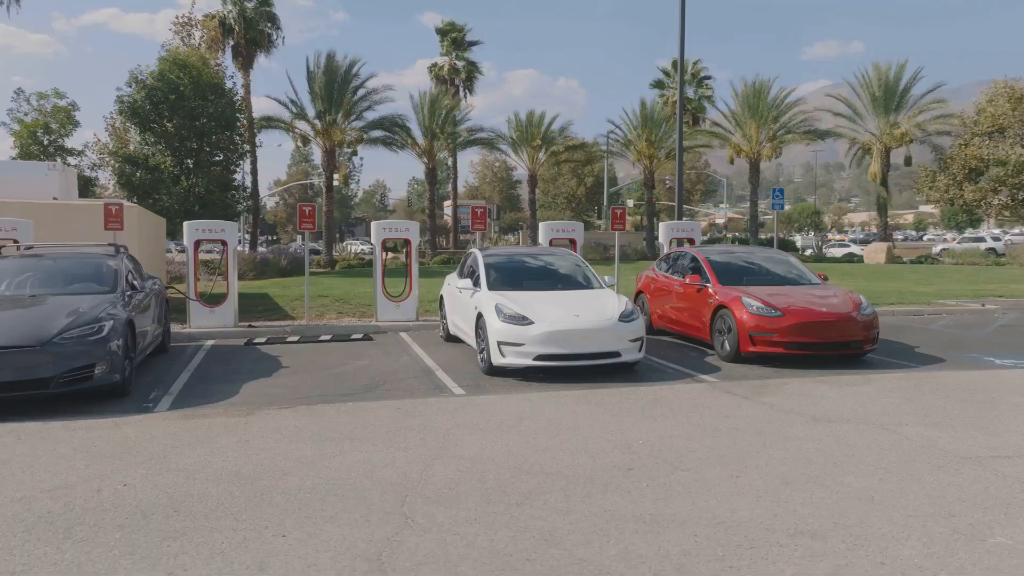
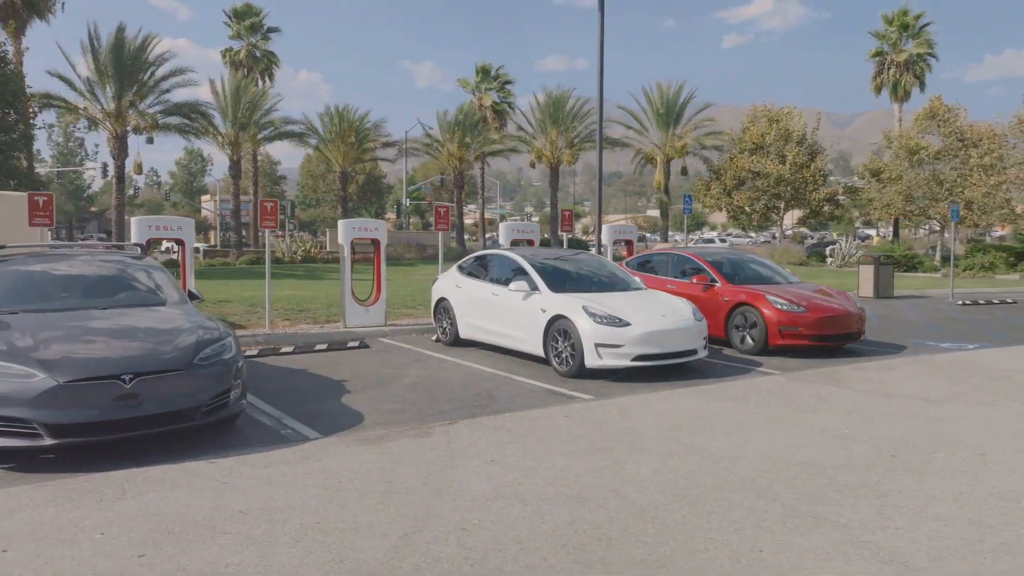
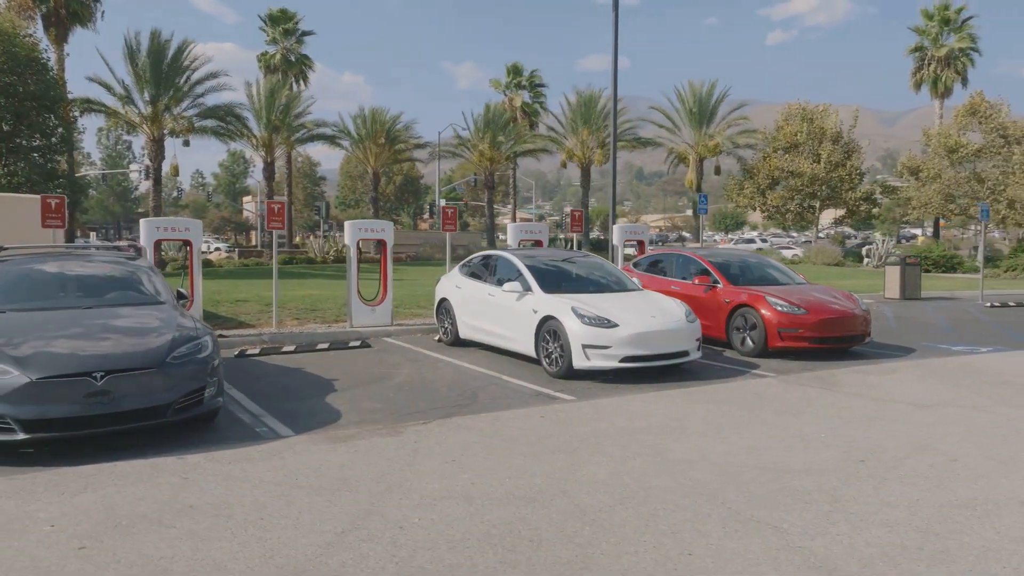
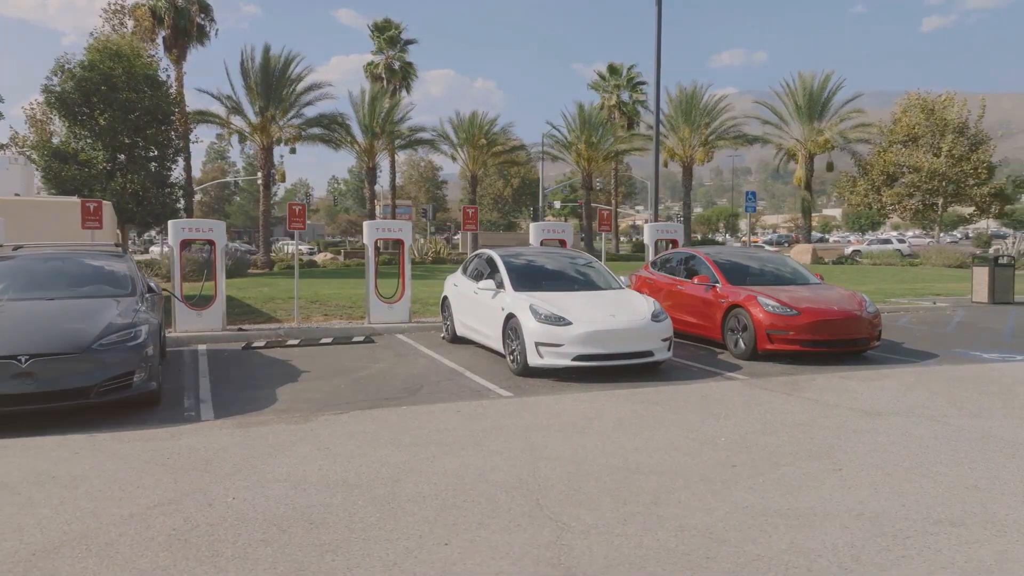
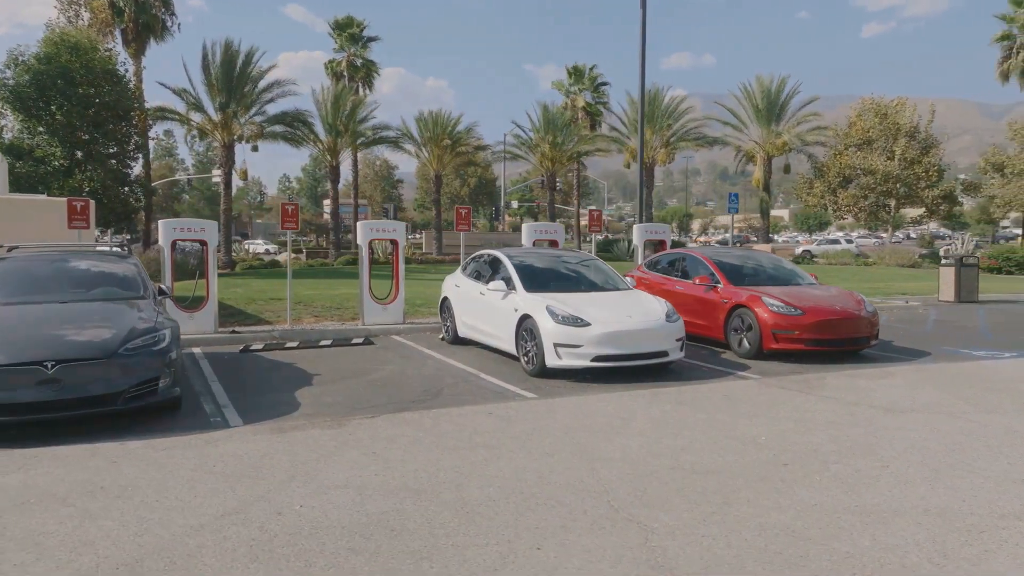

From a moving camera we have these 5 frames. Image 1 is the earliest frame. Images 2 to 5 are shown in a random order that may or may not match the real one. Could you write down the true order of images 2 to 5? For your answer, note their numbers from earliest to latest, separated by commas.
4, 5, 3, 2
